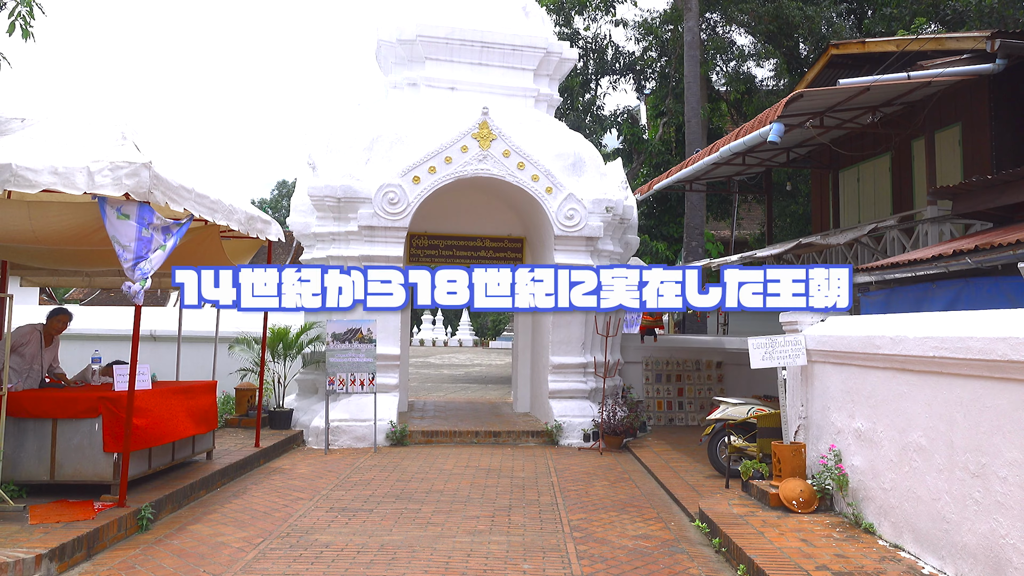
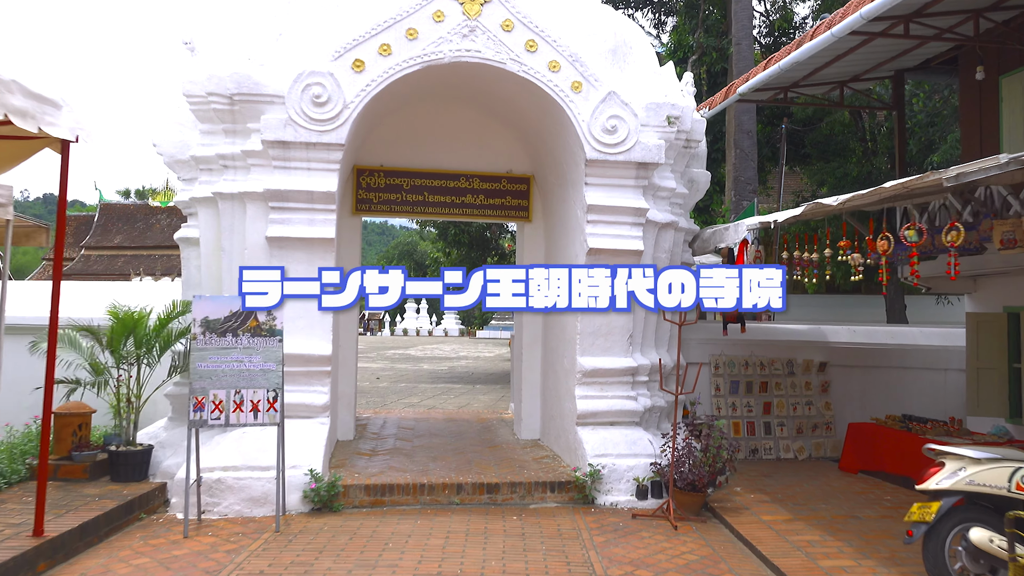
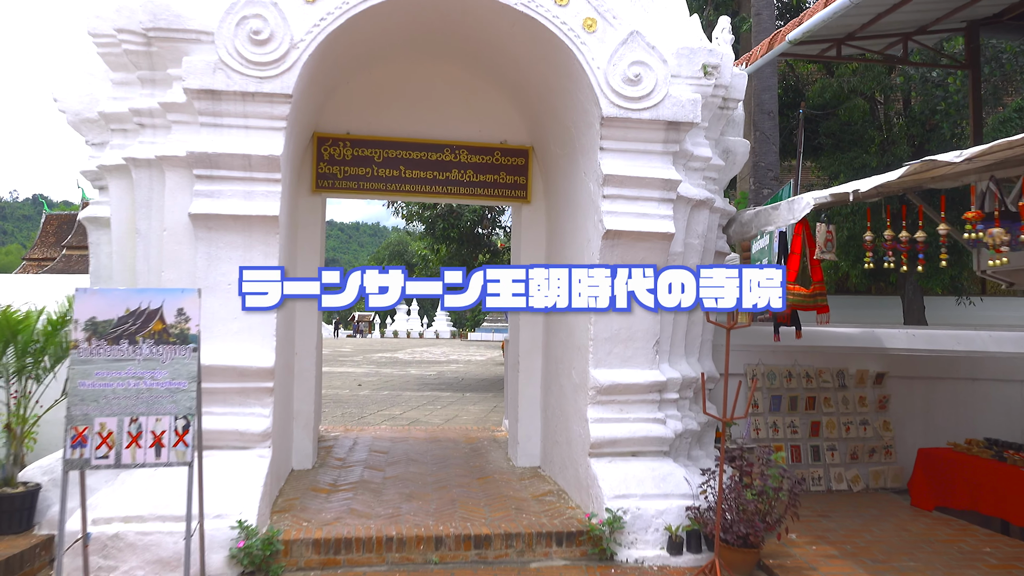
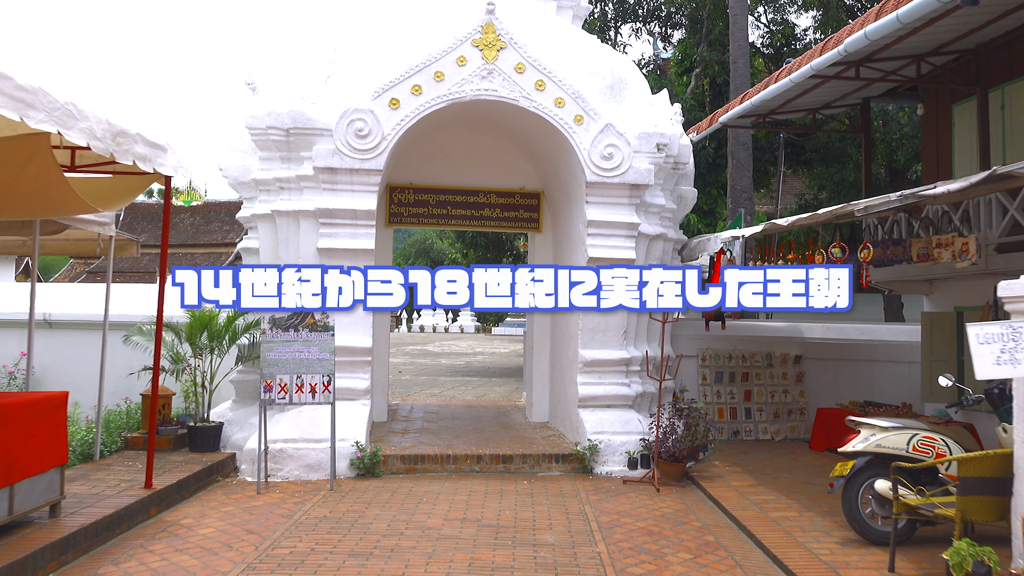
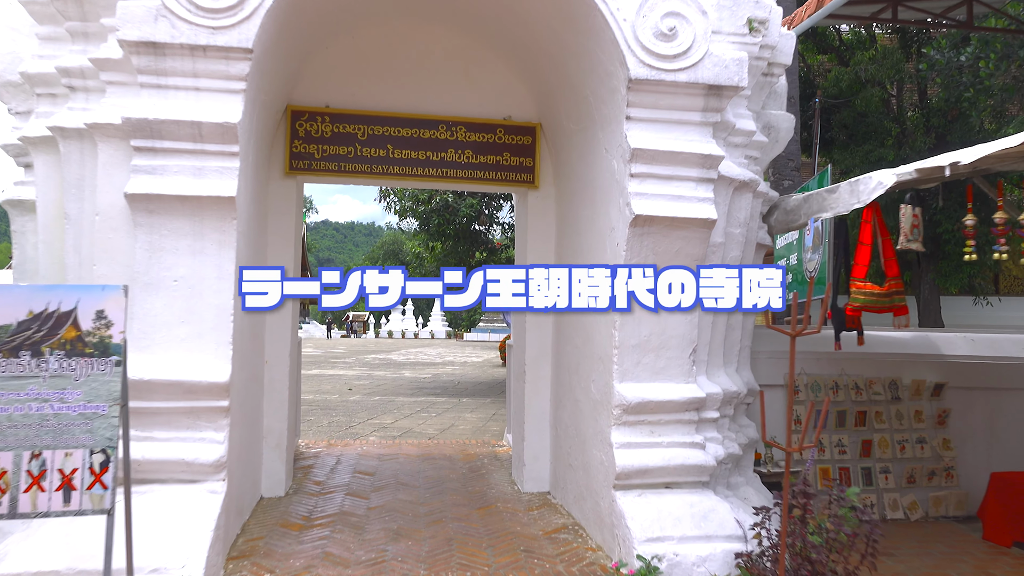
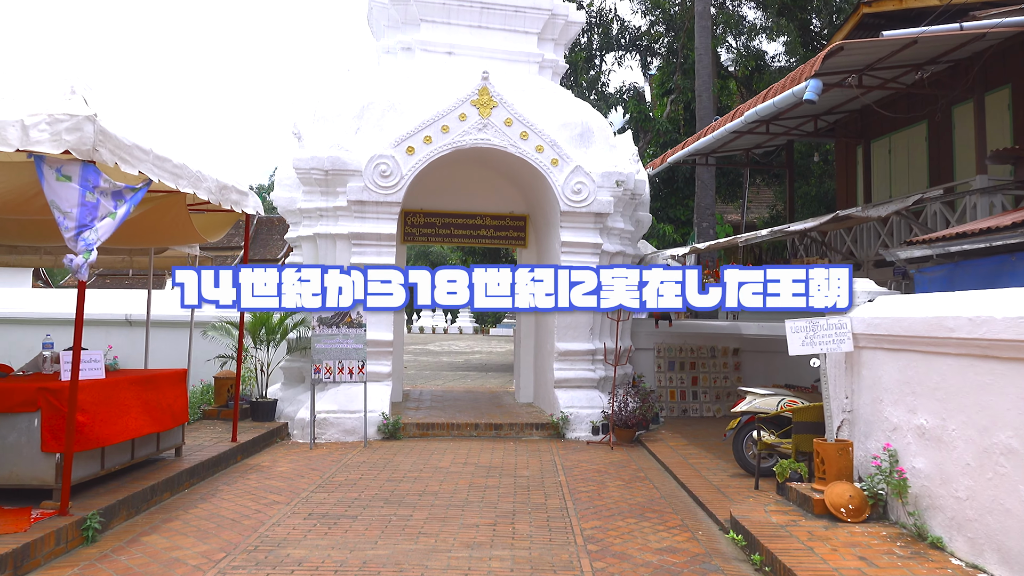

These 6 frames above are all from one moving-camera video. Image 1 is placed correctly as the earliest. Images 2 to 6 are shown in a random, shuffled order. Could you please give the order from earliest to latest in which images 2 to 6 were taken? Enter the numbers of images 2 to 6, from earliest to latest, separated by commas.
6, 4, 2, 3, 5
